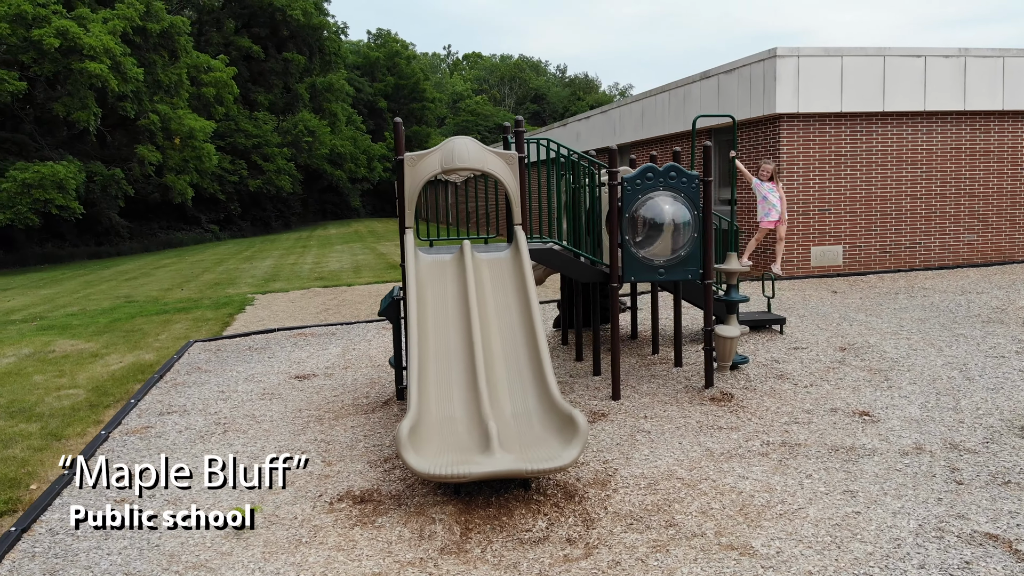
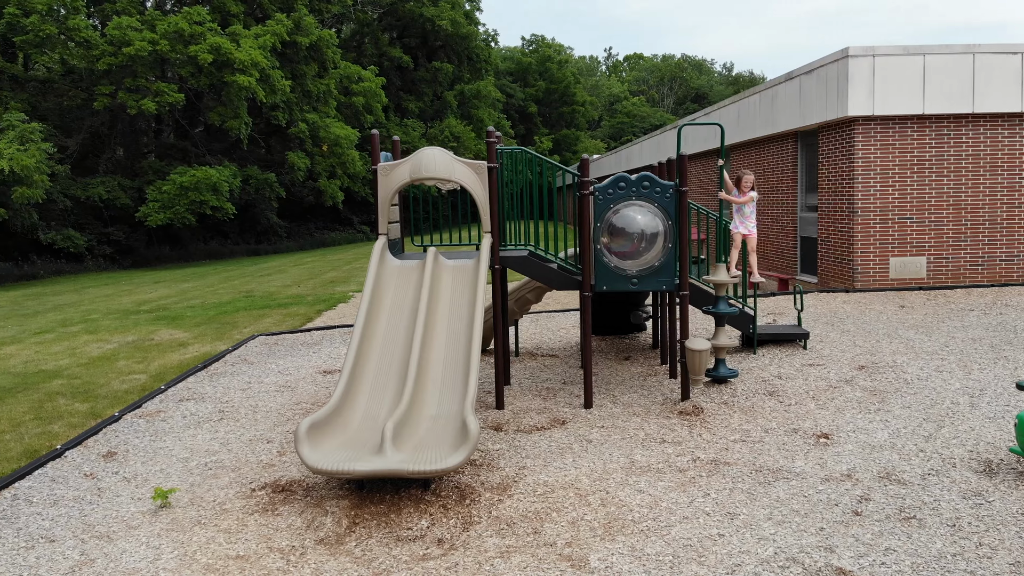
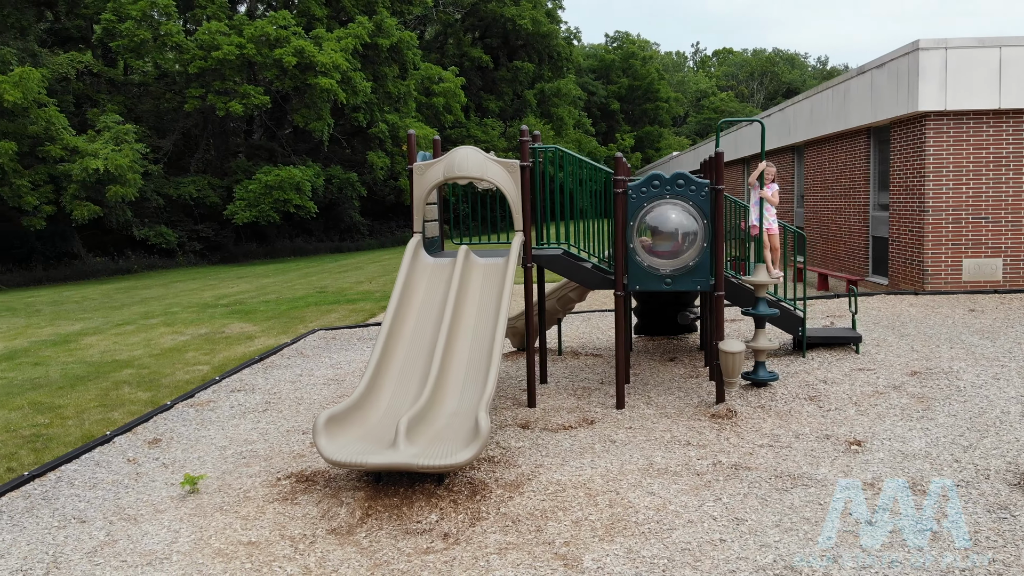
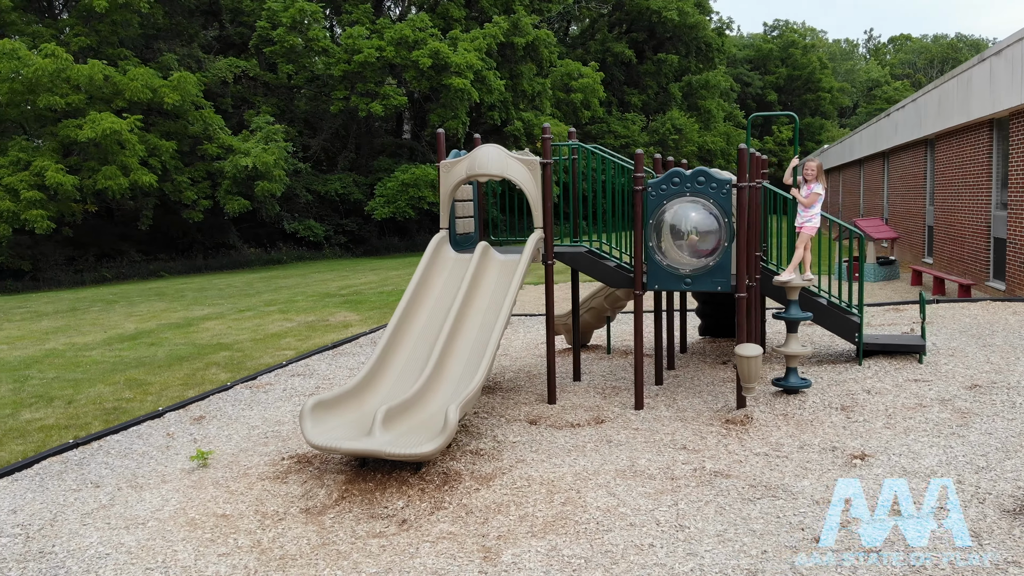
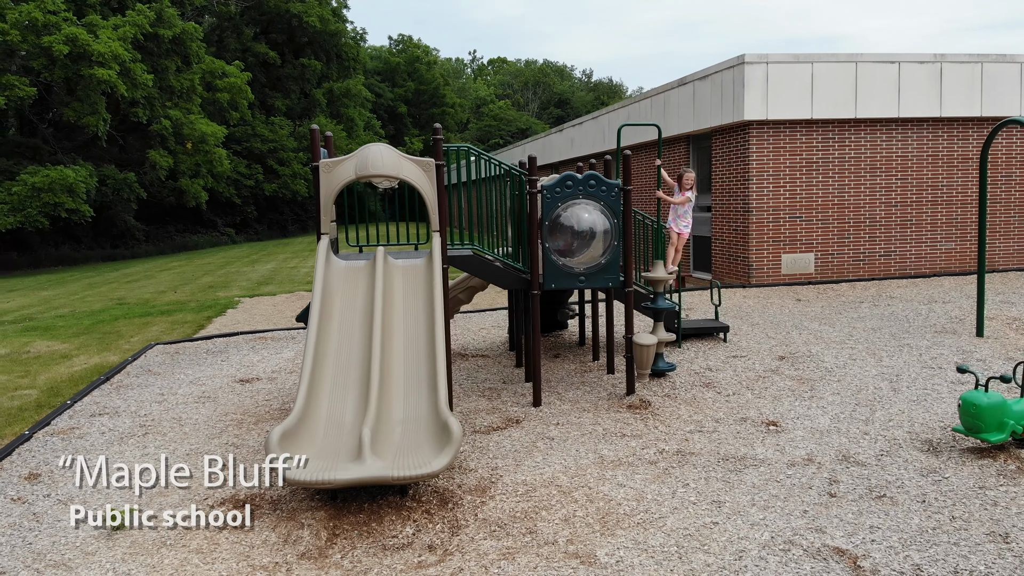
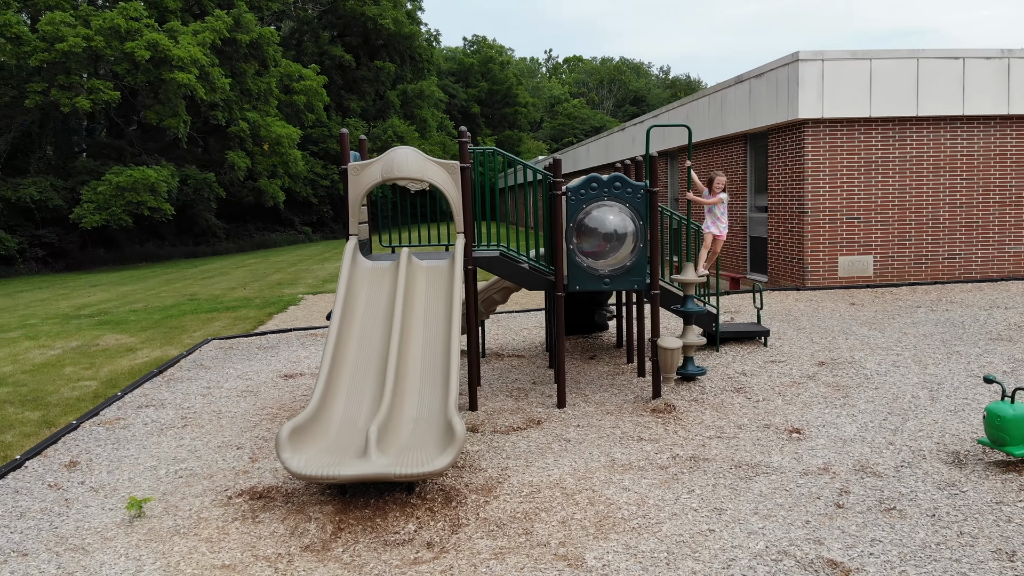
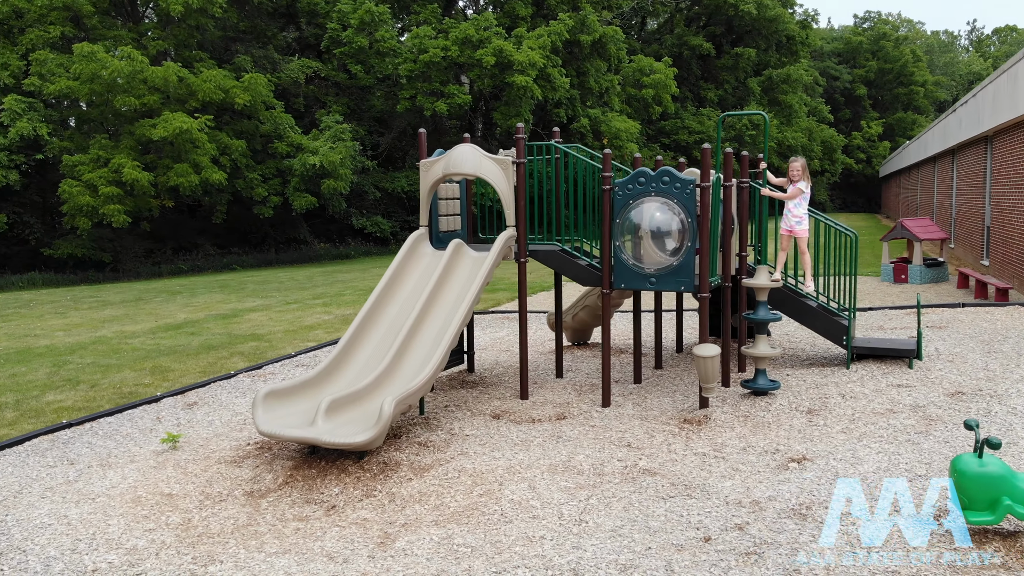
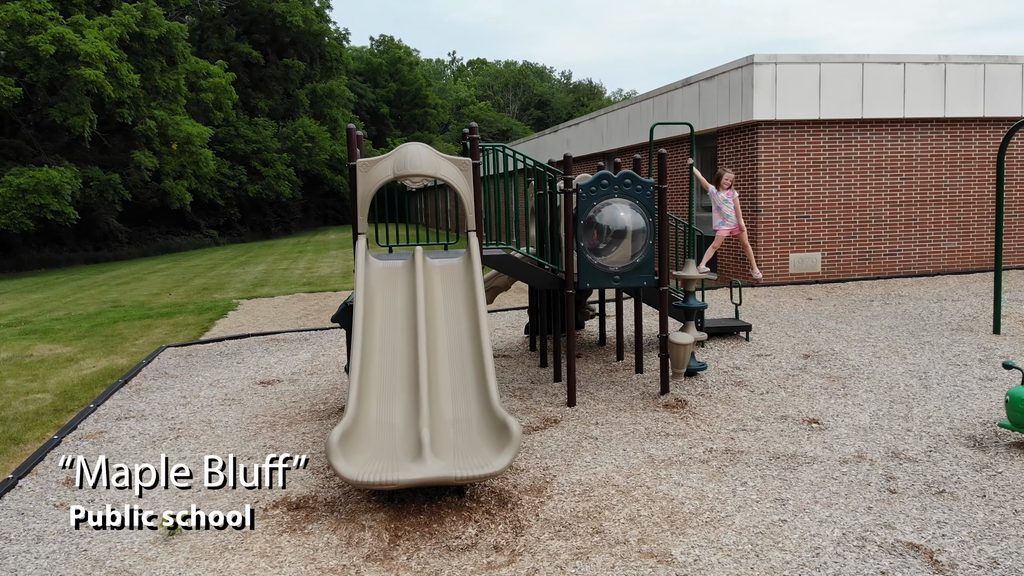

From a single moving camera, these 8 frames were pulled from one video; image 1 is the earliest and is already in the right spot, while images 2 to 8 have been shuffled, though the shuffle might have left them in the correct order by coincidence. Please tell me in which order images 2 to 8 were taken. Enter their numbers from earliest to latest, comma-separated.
8, 5, 6, 2, 3, 4, 7
